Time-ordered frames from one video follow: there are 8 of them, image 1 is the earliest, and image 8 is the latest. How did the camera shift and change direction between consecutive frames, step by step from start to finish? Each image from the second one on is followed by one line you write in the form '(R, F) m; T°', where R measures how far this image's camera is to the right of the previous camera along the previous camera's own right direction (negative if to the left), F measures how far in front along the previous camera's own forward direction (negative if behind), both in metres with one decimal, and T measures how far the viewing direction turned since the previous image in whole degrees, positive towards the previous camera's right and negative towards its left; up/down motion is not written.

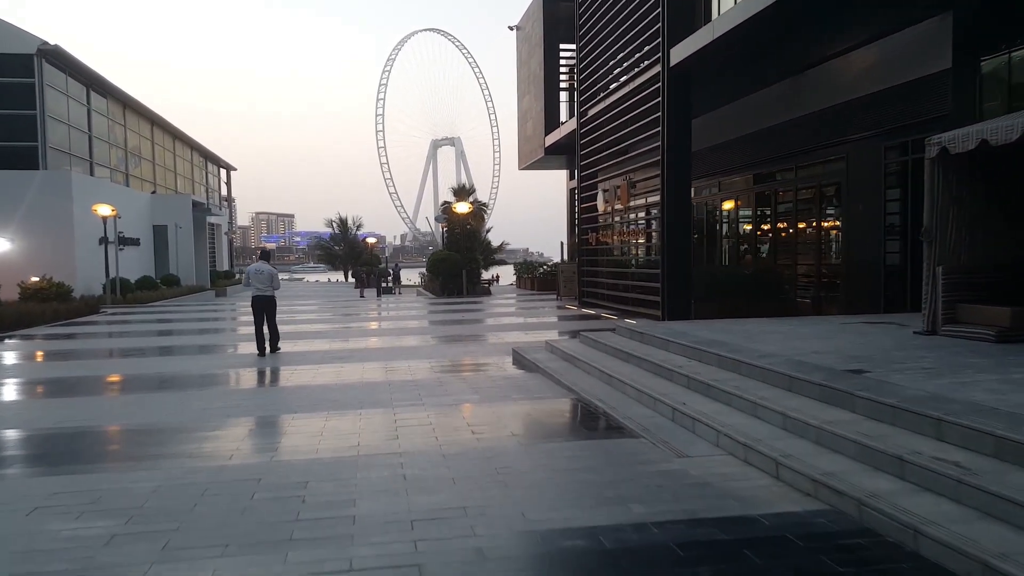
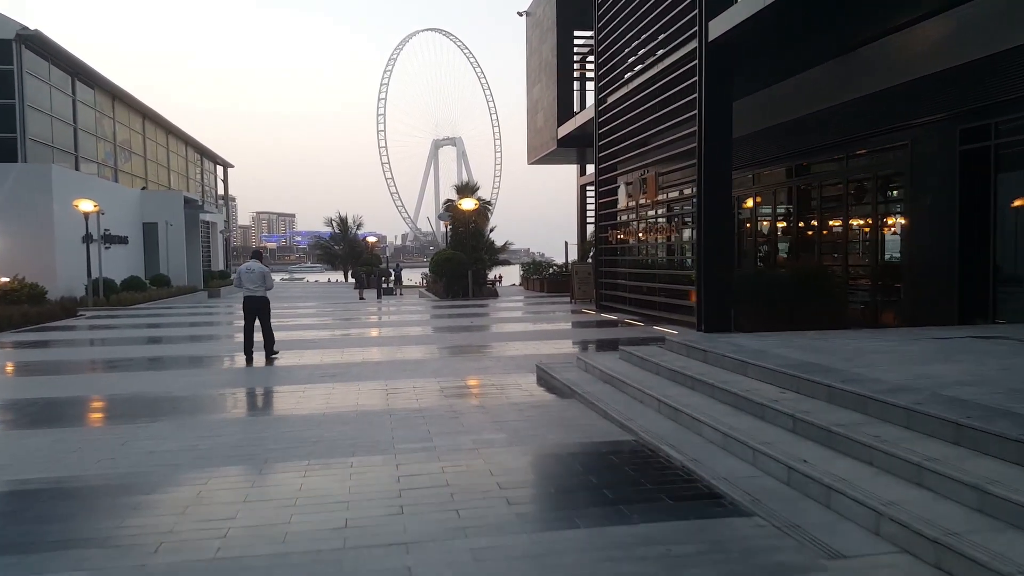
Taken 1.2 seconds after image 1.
(-0.3, +1.6) m; 0°
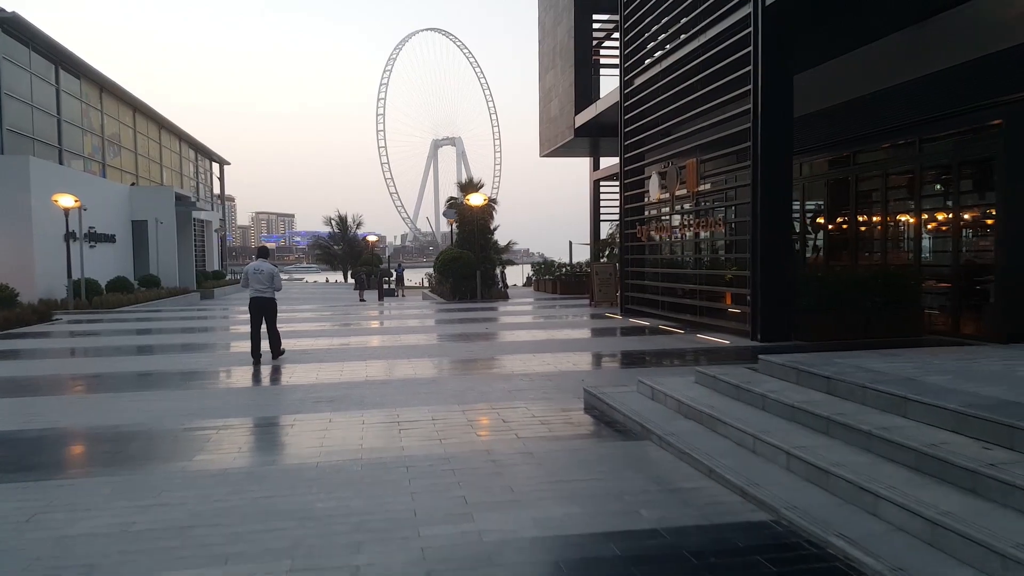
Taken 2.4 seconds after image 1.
(-0.4, +1.6) m; 0°
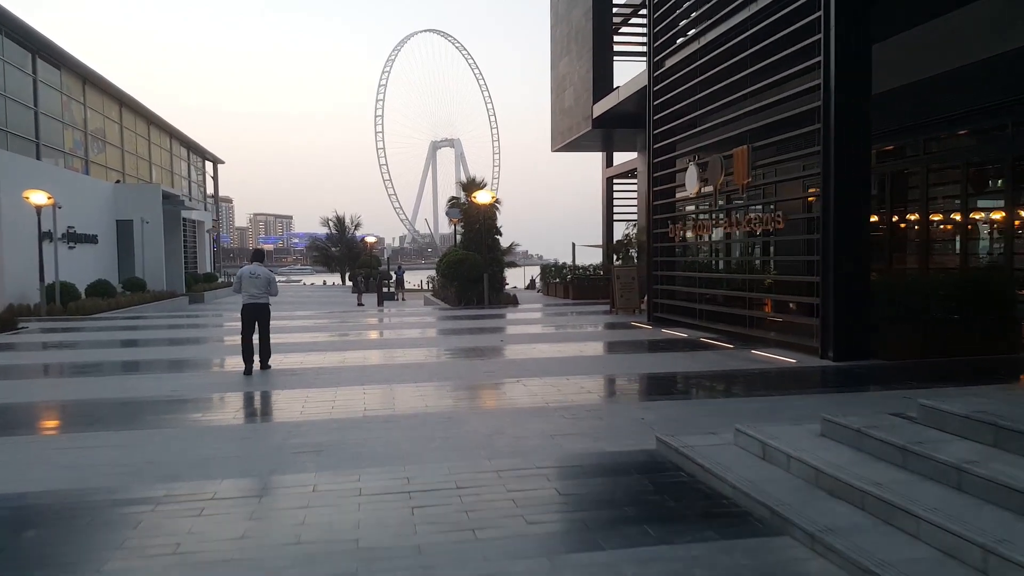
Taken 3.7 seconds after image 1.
(-0.3, +1.7) m; 0°
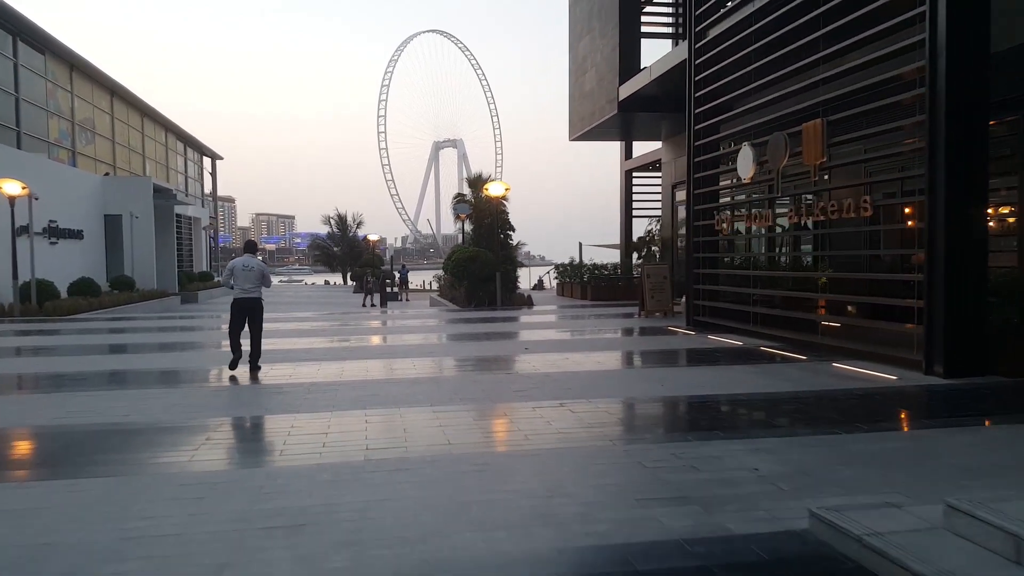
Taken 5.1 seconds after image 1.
(-0.3, +1.7) m; 0°
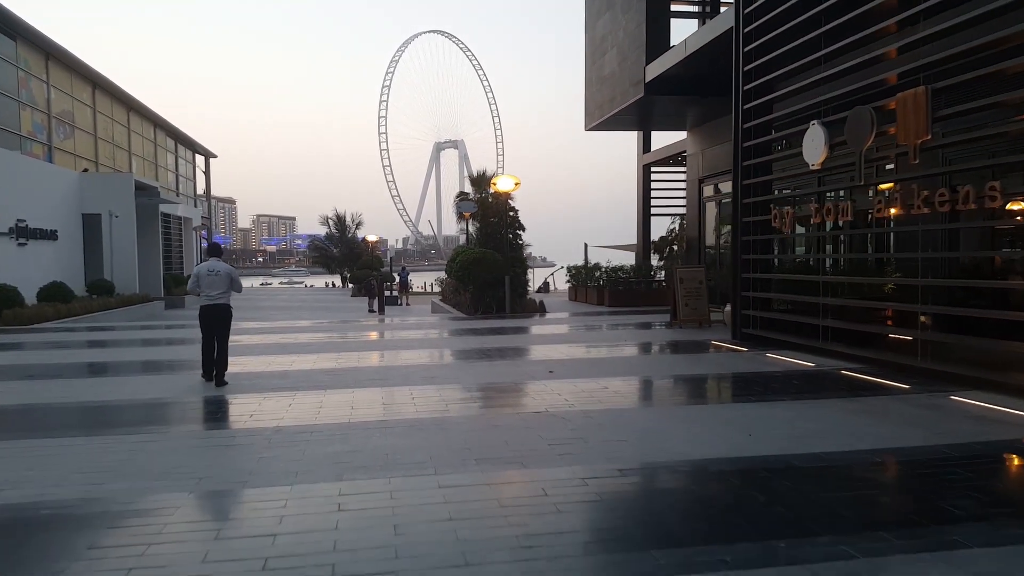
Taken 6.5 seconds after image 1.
(-0.2, +1.9) m; 0°
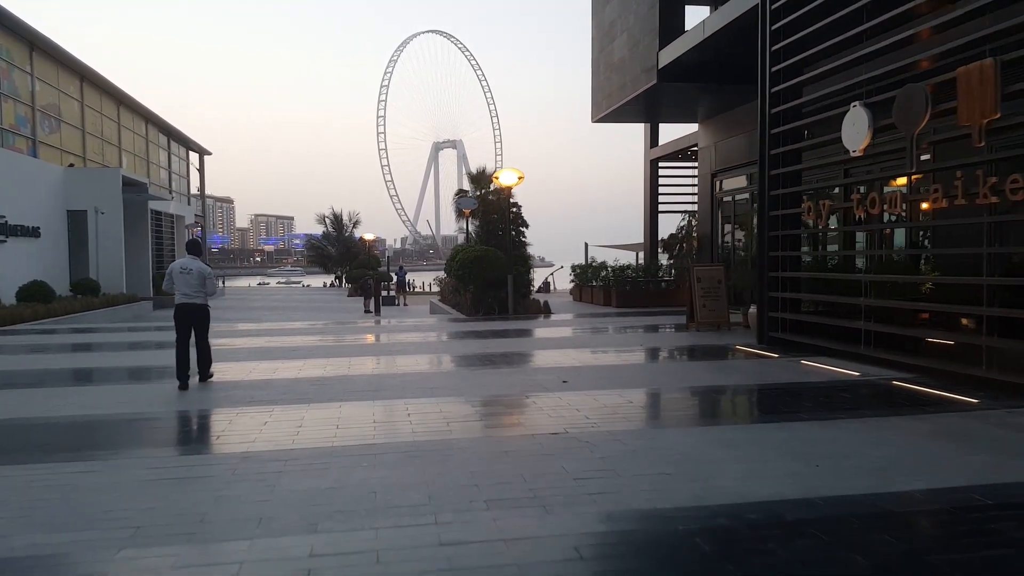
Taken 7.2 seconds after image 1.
(-0.1, +0.9) m; 0°
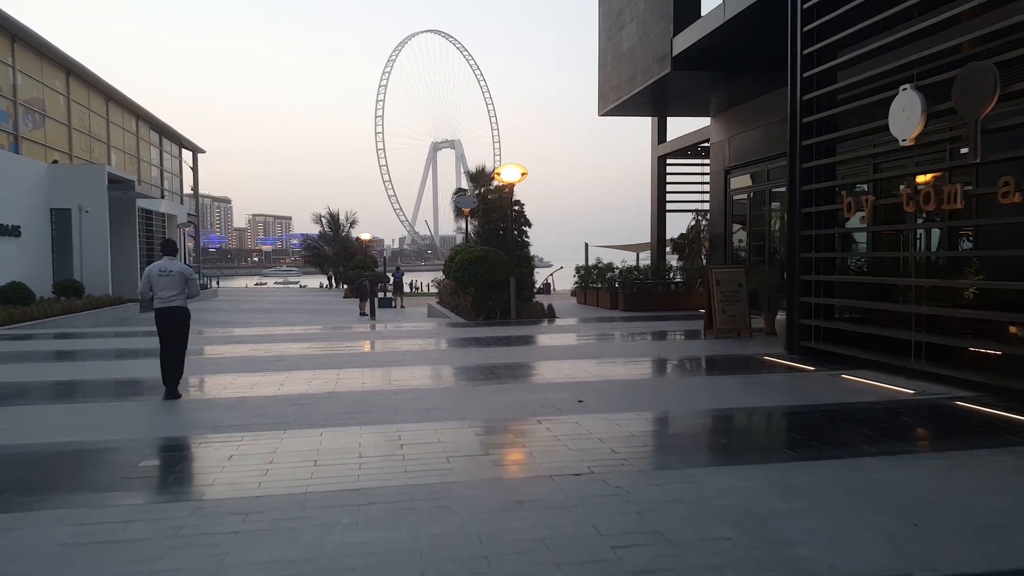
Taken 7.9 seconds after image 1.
(-0.1, +0.9) m; 0°
